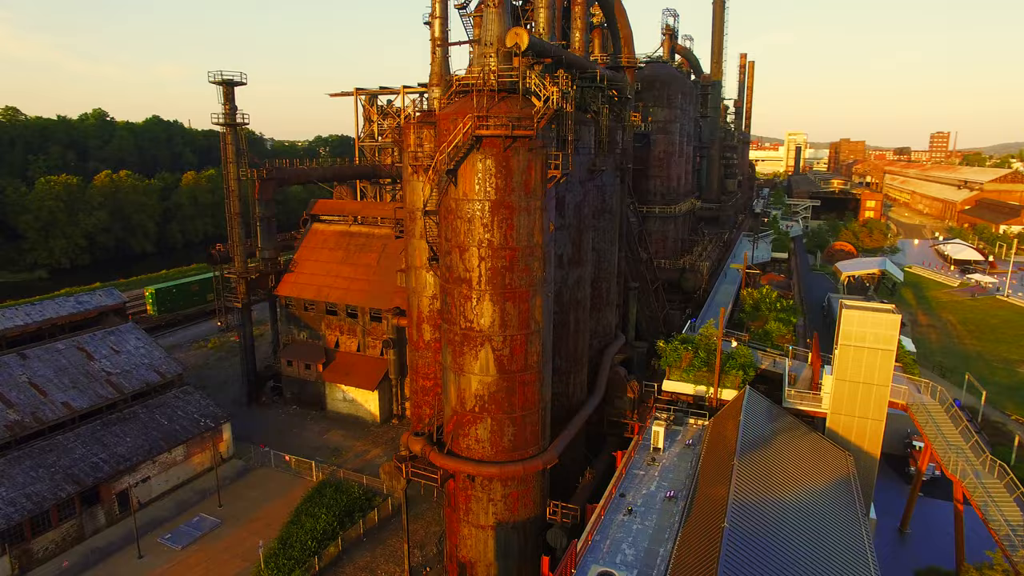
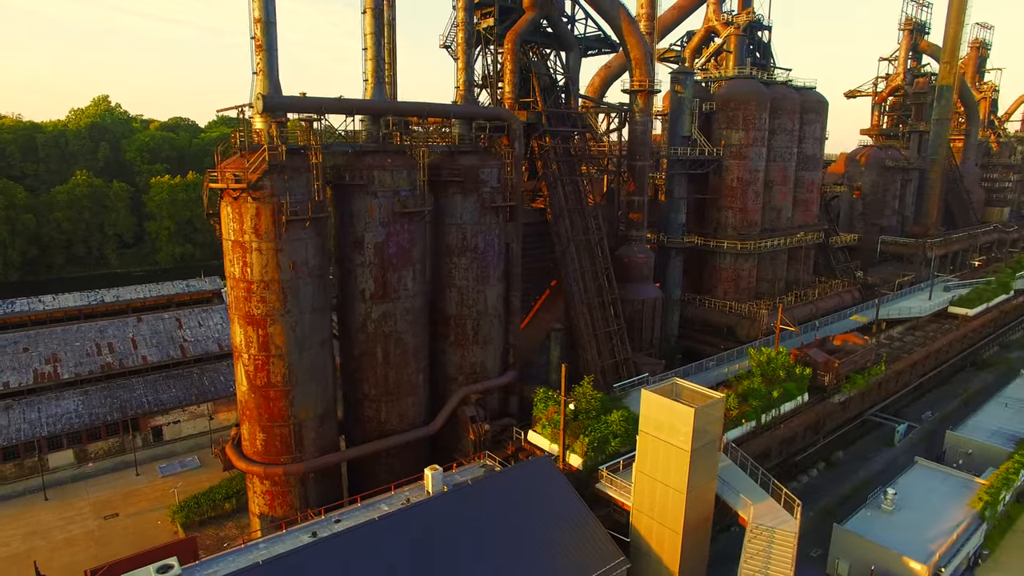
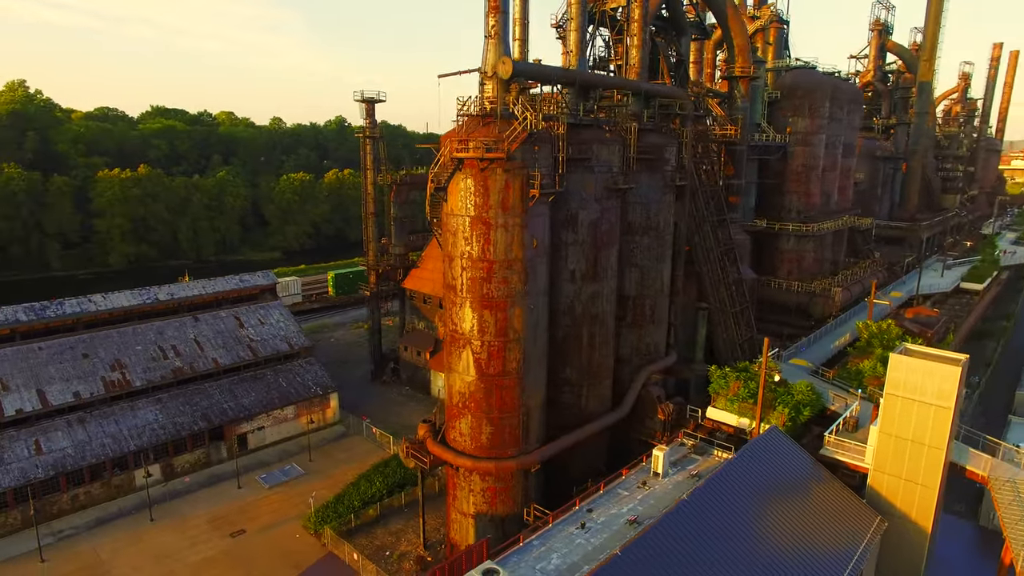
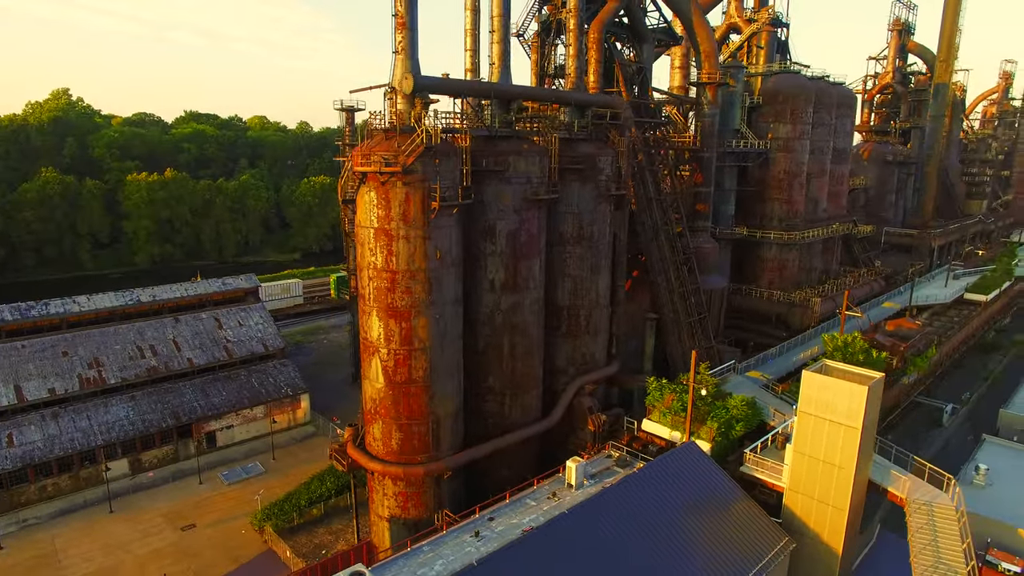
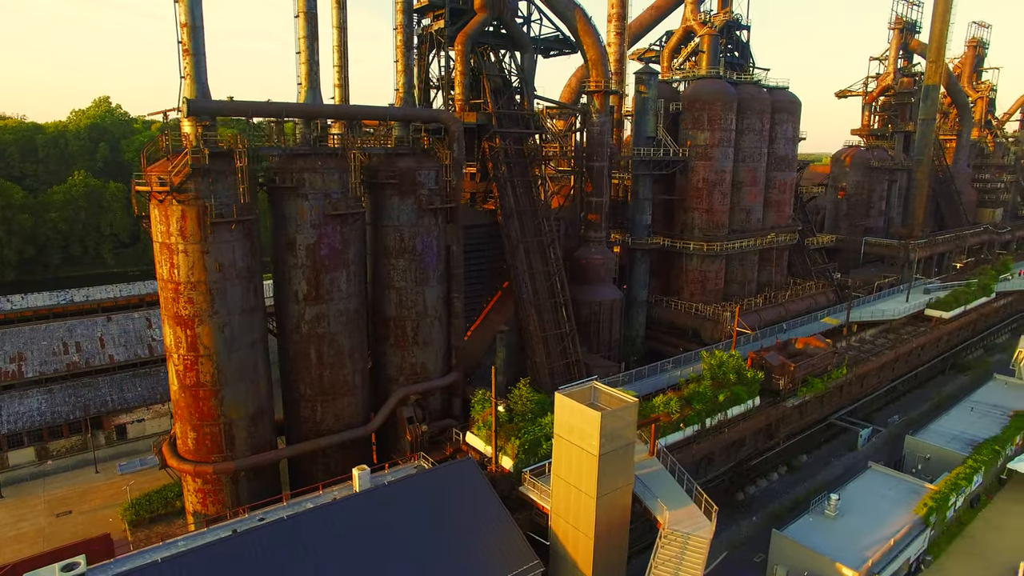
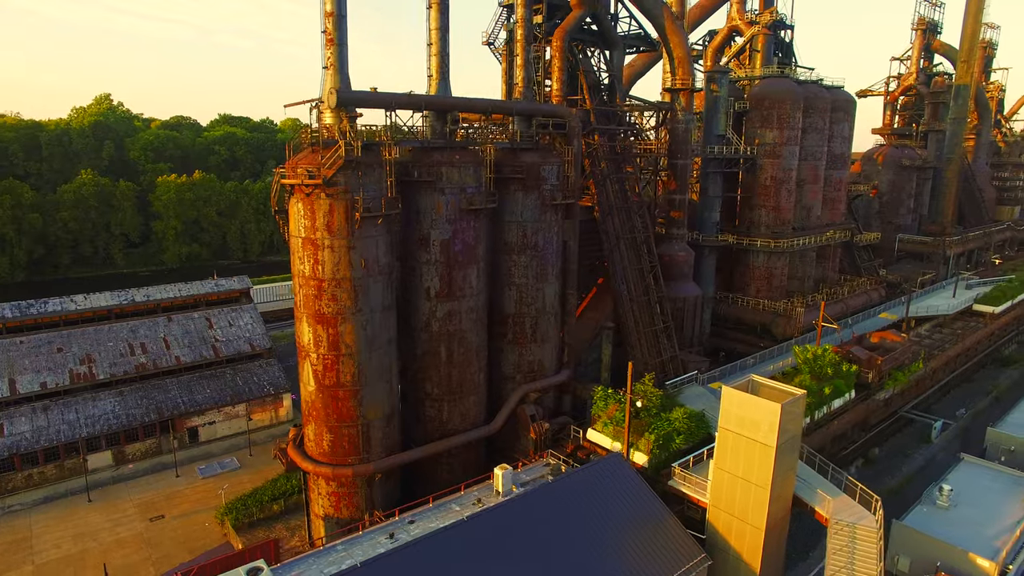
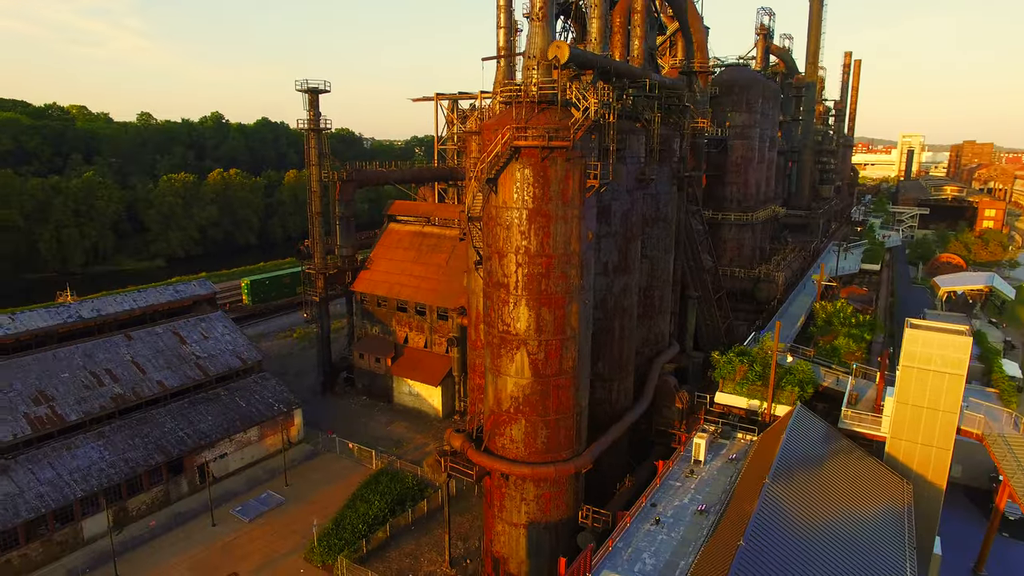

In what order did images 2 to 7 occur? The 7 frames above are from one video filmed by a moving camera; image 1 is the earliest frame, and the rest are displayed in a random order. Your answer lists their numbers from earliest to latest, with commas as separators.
7, 3, 4, 6, 2, 5
